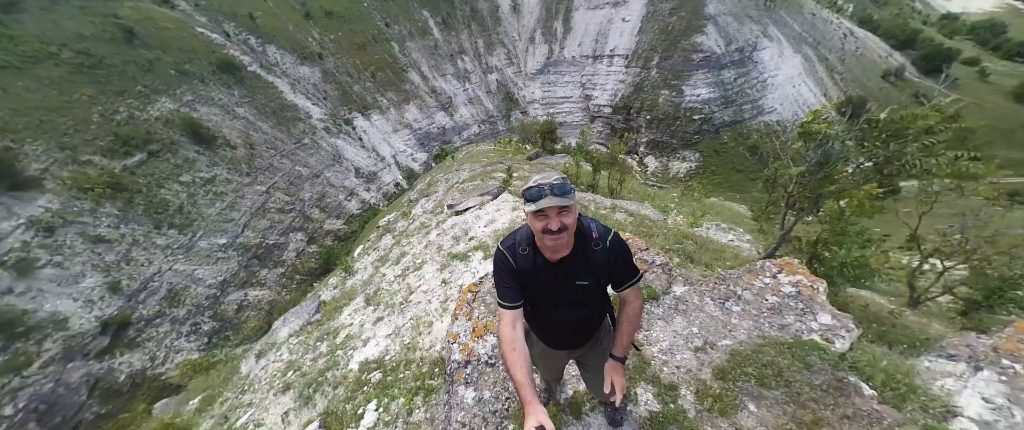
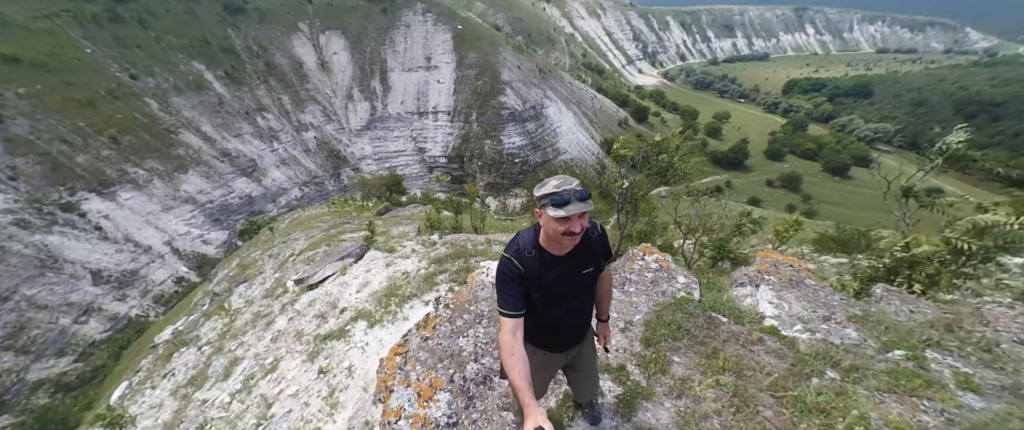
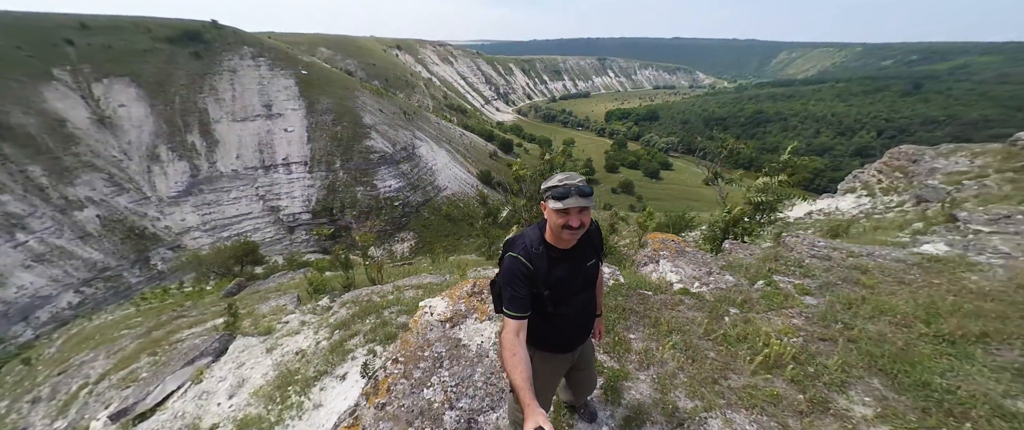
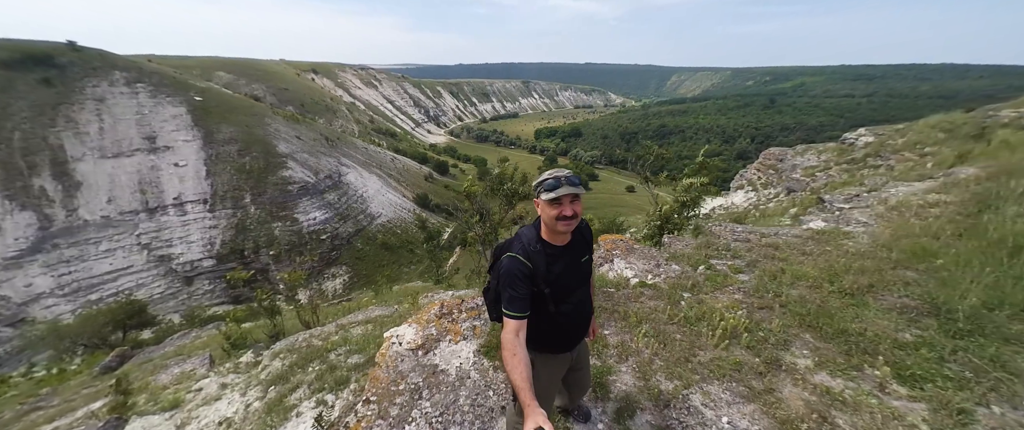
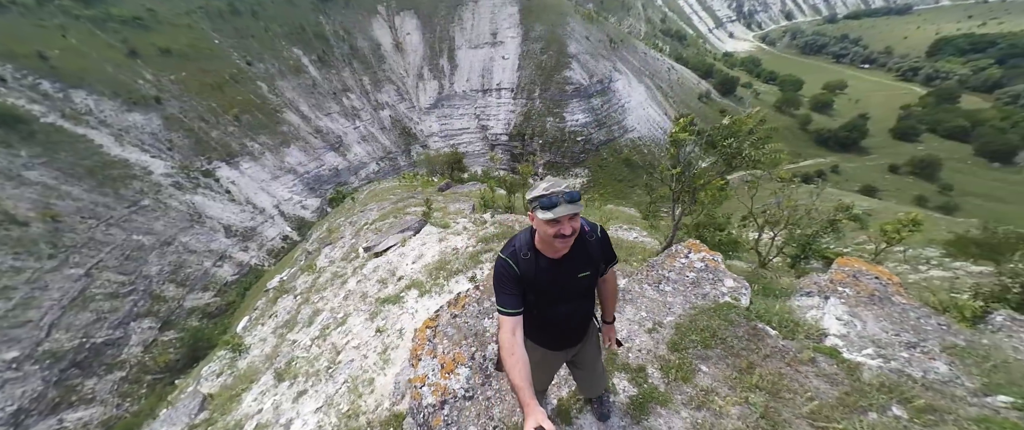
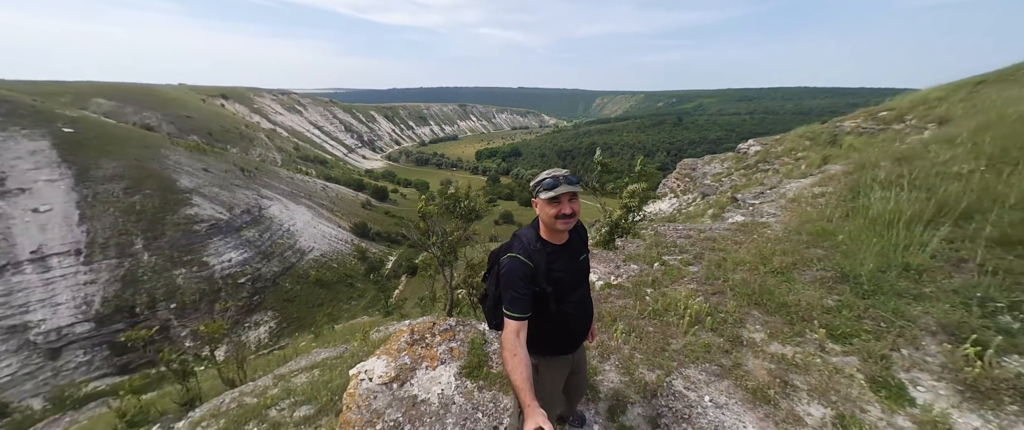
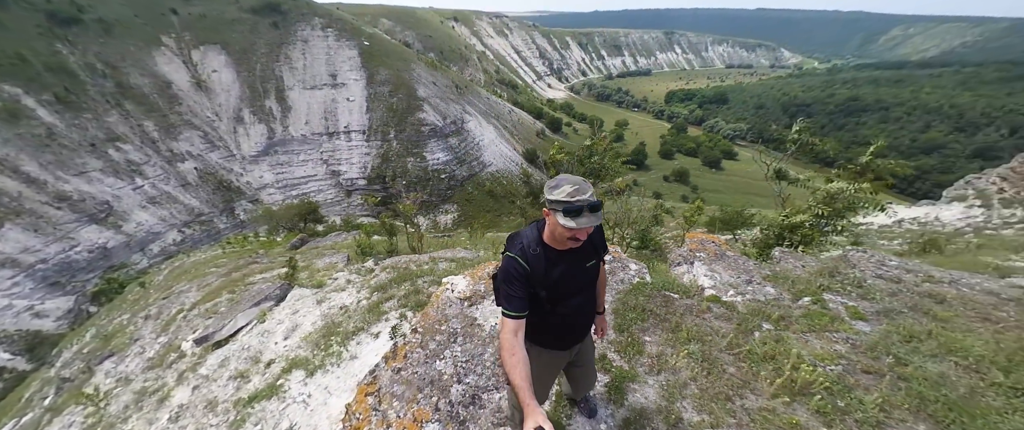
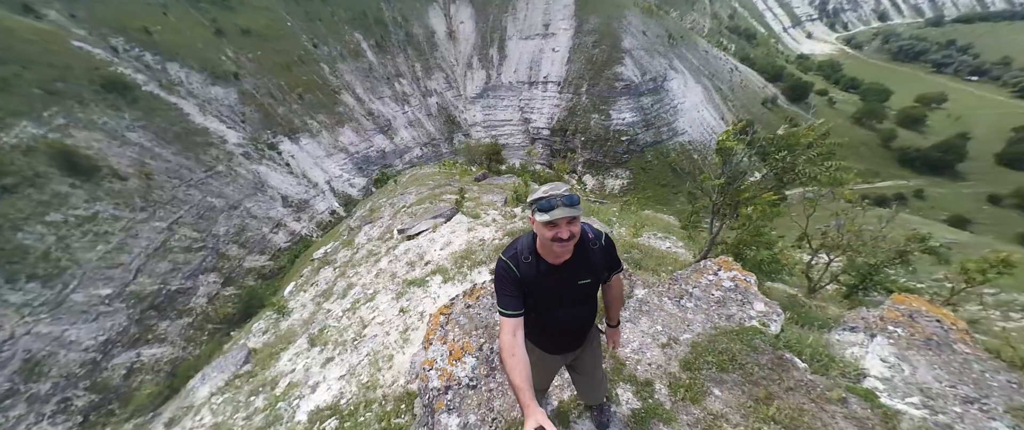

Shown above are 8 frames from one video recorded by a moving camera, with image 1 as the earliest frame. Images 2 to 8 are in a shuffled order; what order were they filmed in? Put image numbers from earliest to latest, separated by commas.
8, 5, 2, 7, 3, 4, 6
